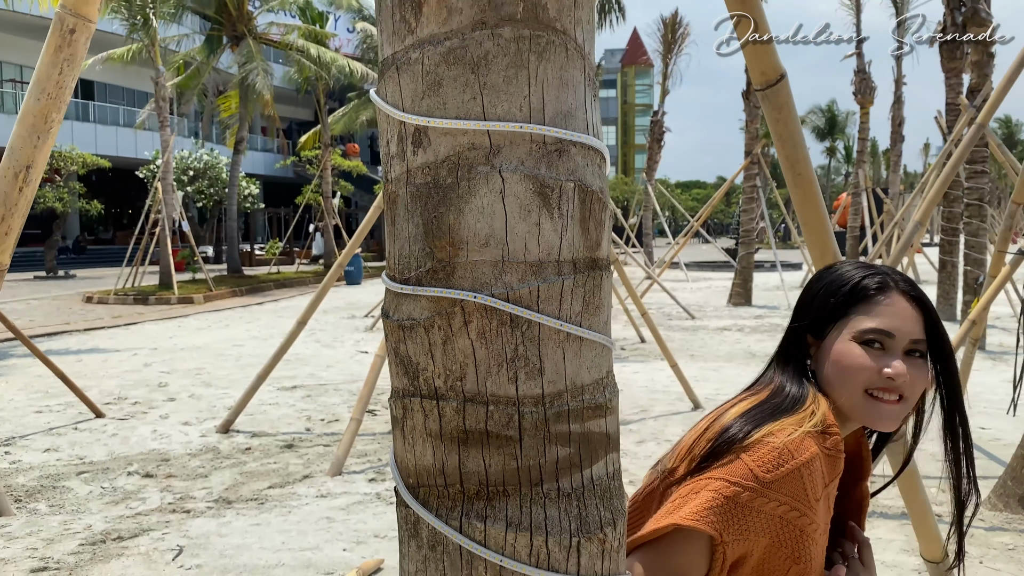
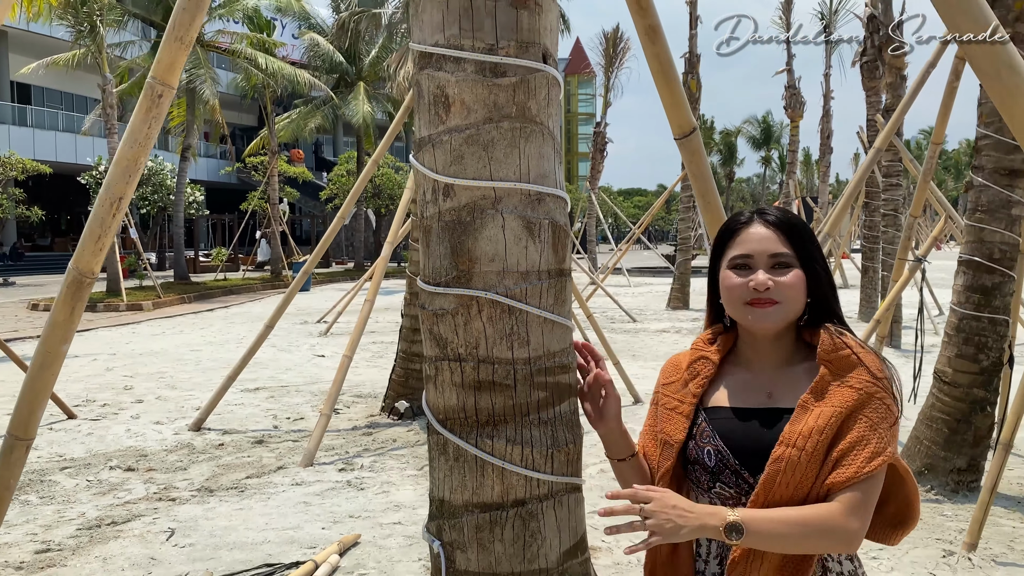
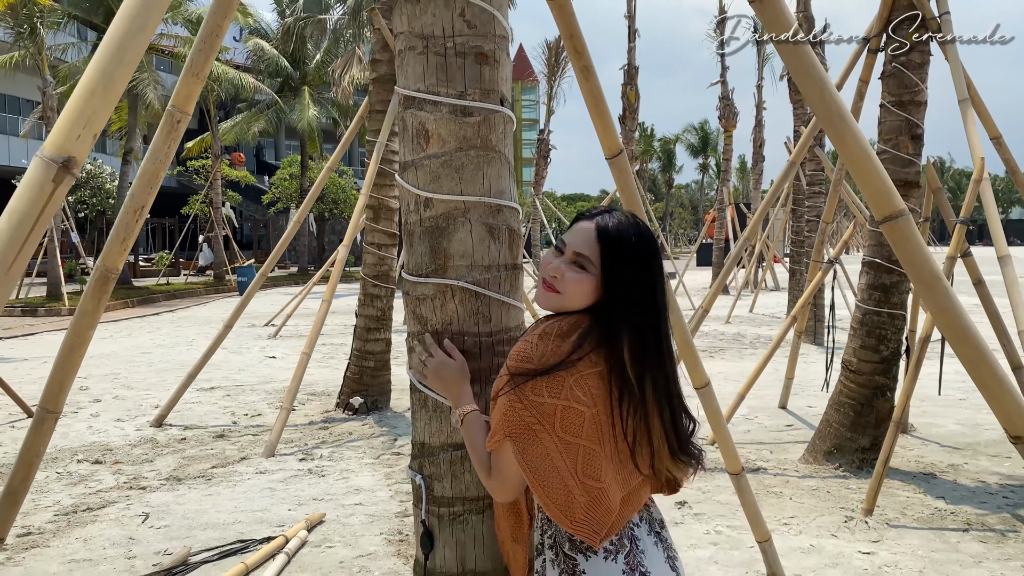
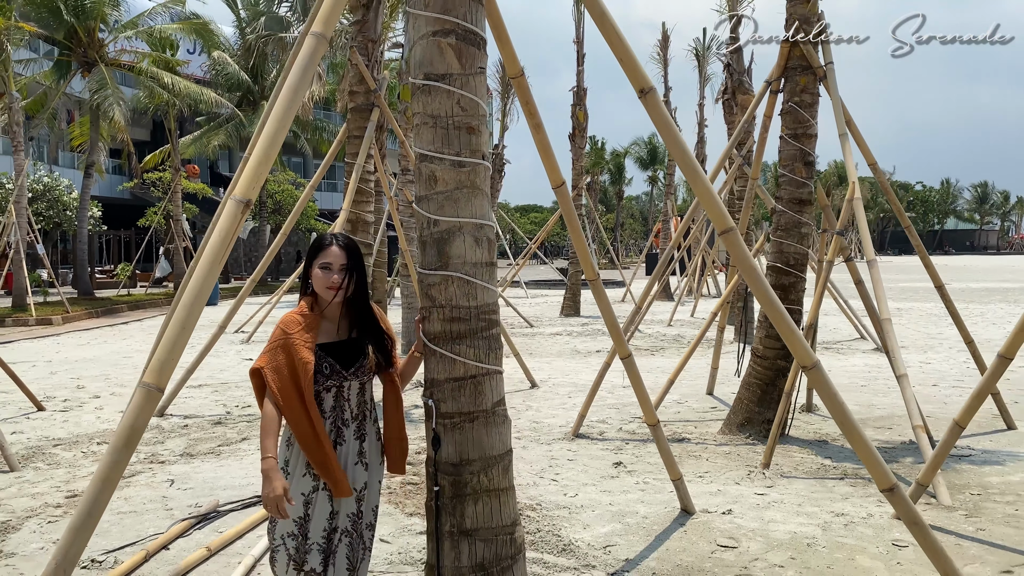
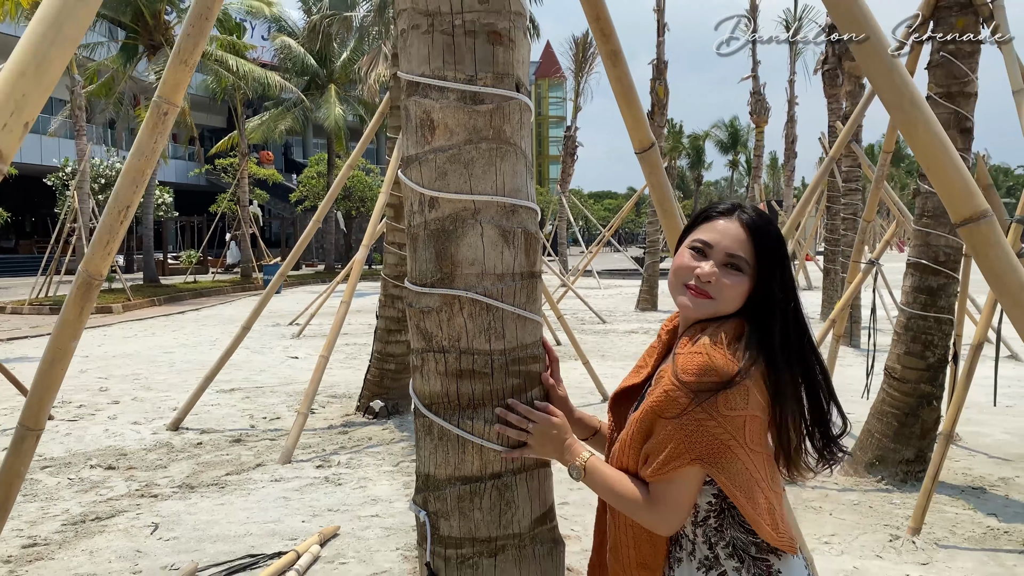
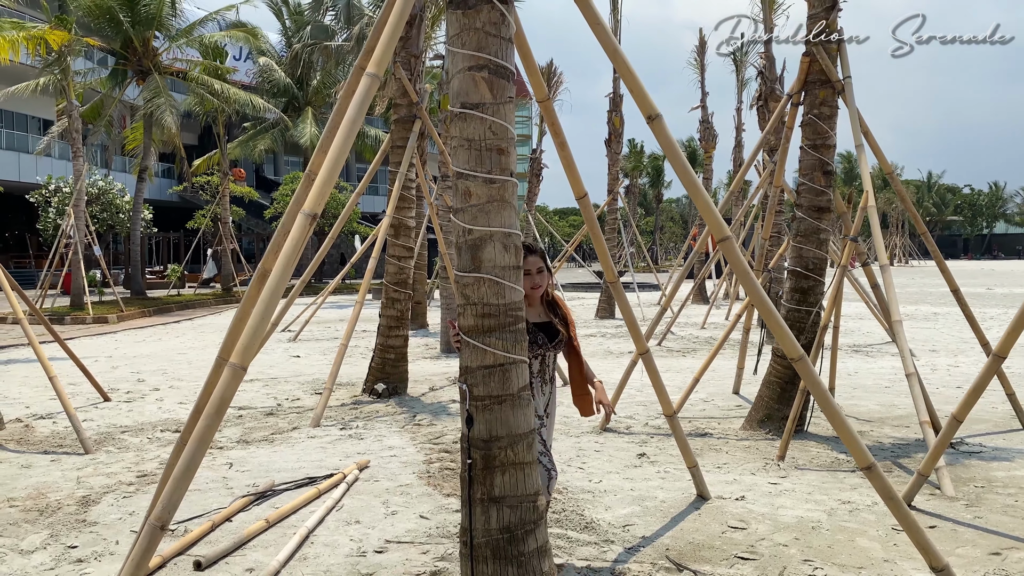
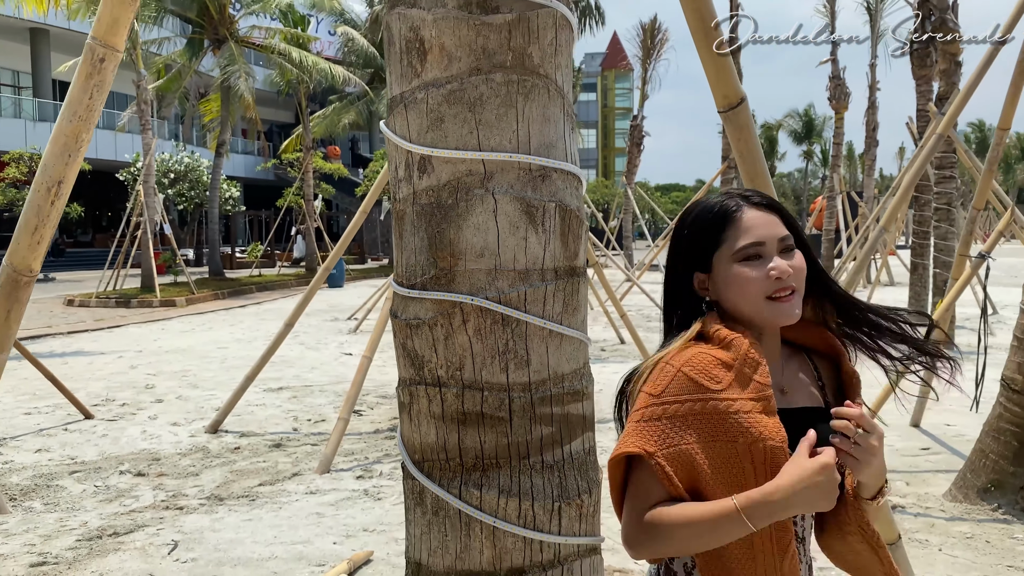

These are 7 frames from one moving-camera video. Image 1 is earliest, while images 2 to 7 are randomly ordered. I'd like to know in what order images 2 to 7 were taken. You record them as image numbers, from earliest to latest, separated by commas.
7, 2, 5, 3, 4, 6
